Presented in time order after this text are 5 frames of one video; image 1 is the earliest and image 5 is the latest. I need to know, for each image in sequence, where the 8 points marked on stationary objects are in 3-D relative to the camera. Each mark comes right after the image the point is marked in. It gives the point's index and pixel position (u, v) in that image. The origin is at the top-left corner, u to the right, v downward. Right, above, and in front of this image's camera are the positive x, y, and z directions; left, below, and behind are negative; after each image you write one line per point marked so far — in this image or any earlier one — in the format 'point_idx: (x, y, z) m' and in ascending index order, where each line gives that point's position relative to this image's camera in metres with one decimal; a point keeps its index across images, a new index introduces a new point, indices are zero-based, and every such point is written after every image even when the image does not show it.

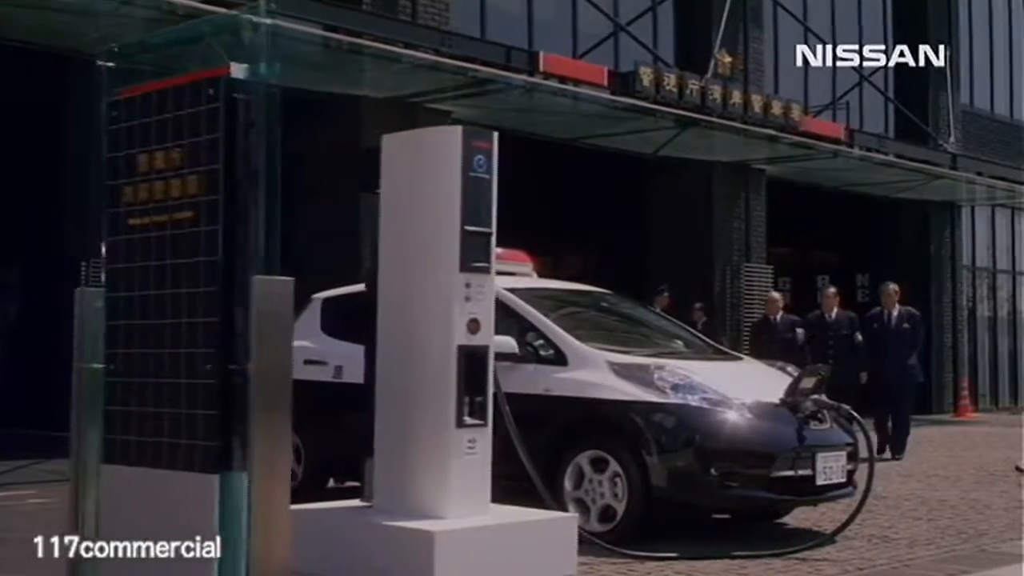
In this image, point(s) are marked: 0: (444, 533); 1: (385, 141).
0: (-0.3, -1.1, +6.6) m
1: (-0.6, +0.7, +7.4) m
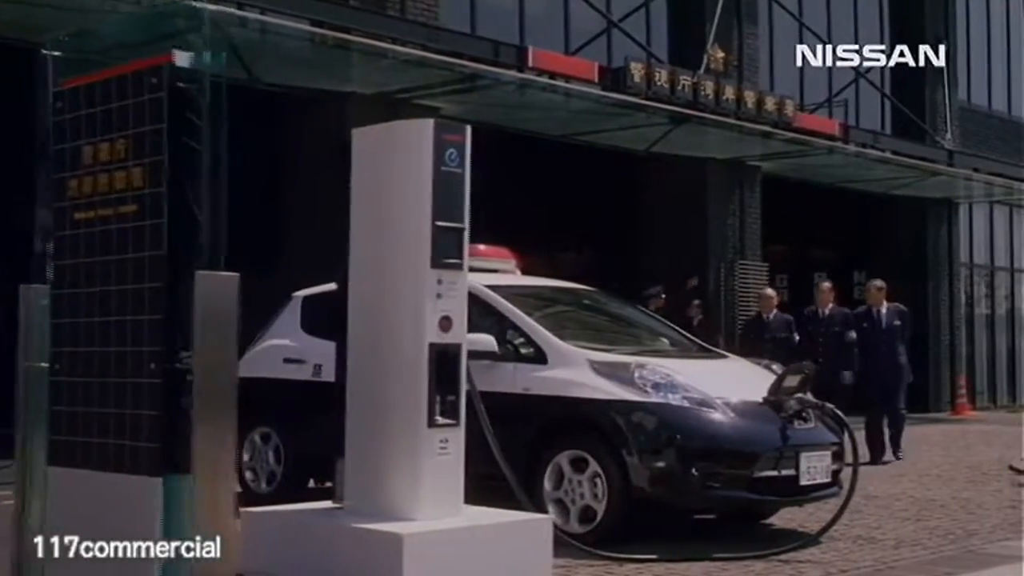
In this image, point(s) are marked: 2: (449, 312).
0: (-0.4, -1.1, +6.5) m
1: (-0.8, +0.8, +7.2) m
2: (-0.3, -0.1, +7.0) m
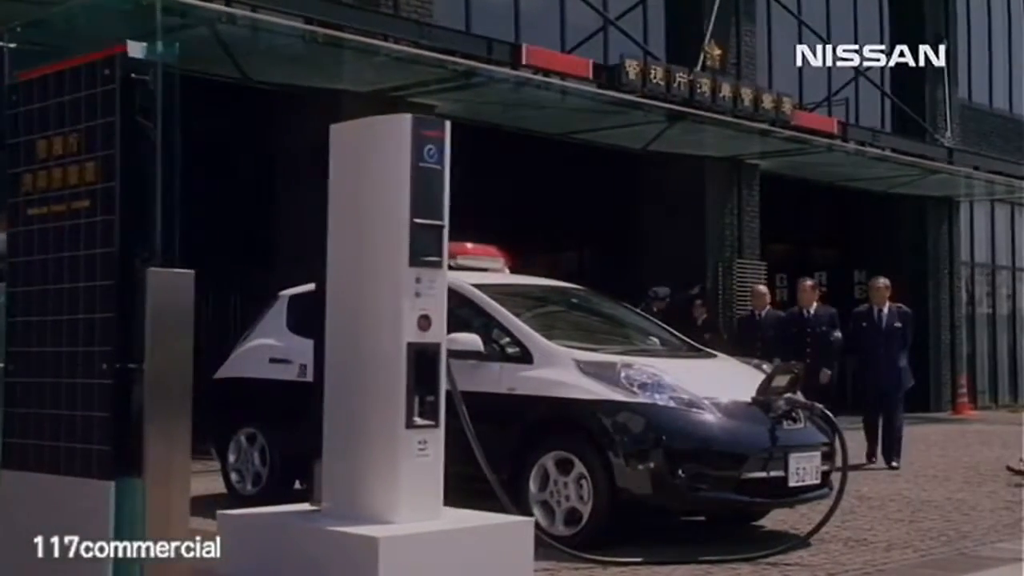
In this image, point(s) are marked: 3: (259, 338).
0: (-0.5, -1.1, +6.3) m
1: (-0.9, +0.8, +7.1) m
2: (-0.4, -0.1, +6.9) m
3: (-1.8, -0.3, +10.4) m
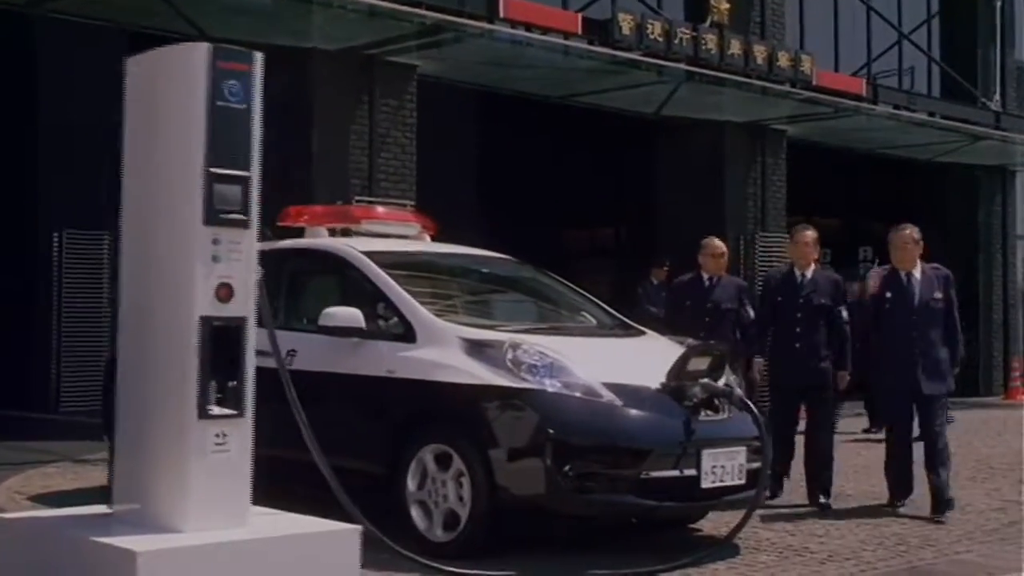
0: (-1.3, -0.9, +5.2) m
1: (-1.6, +0.9, +6.0) m
2: (-1.1, 0.0, +5.8) m
3: (-2.3, -0.2, +9.4) m
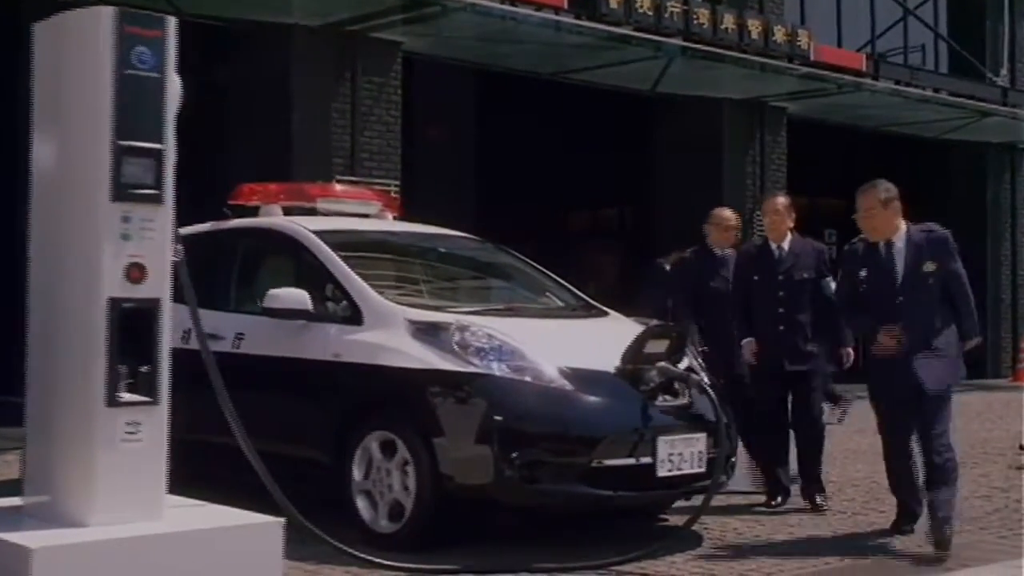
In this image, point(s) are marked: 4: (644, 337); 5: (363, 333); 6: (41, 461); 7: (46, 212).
0: (-1.5, -0.9, +4.9) m
1: (-1.8, +1.0, +5.7) m
2: (-1.4, +0.1, +5.4) m
3: (-2.5, 0.0, +9.1) m
4: (+0.6, -0.2, +6.9) m
5: (-0.7, -0.2, +7.1) m
6: (-1.8, -0.6, +5.6) m
7: (-1.8, +0.3, +5.6) m
